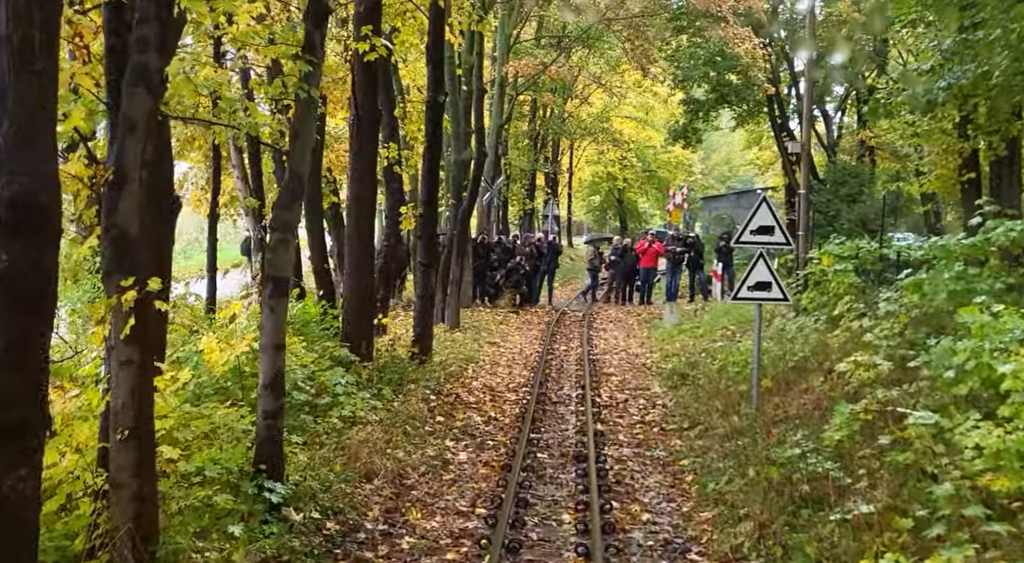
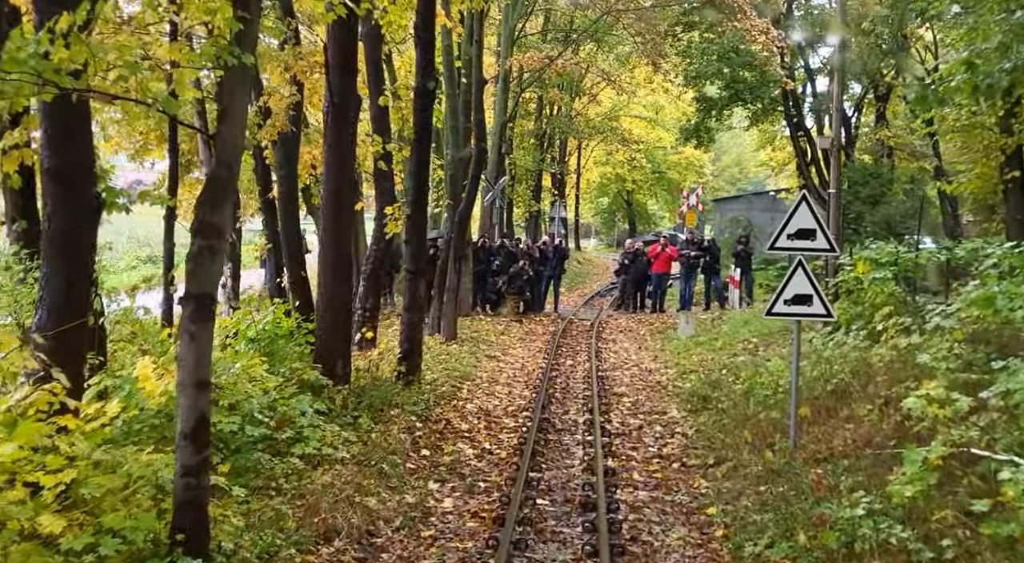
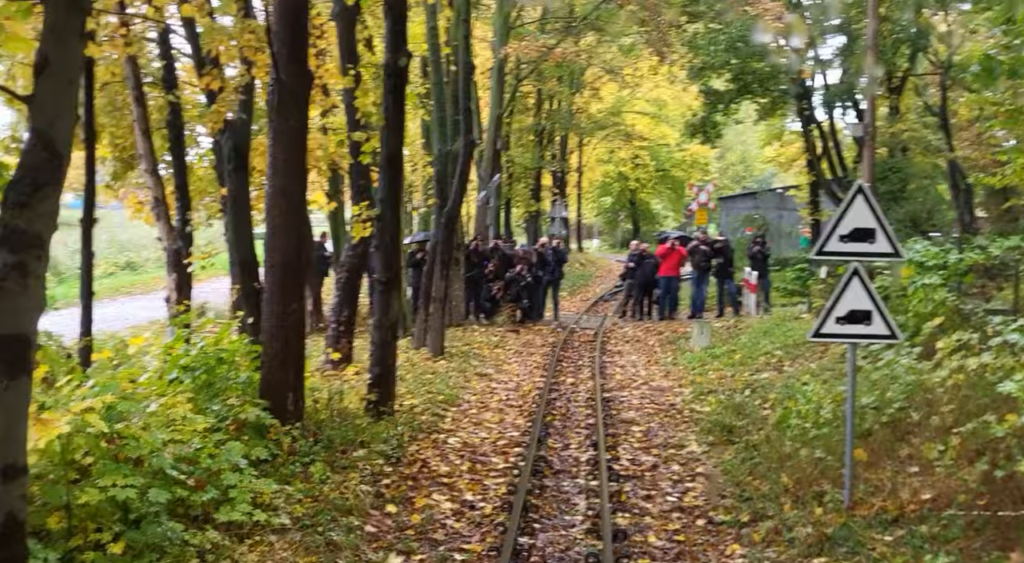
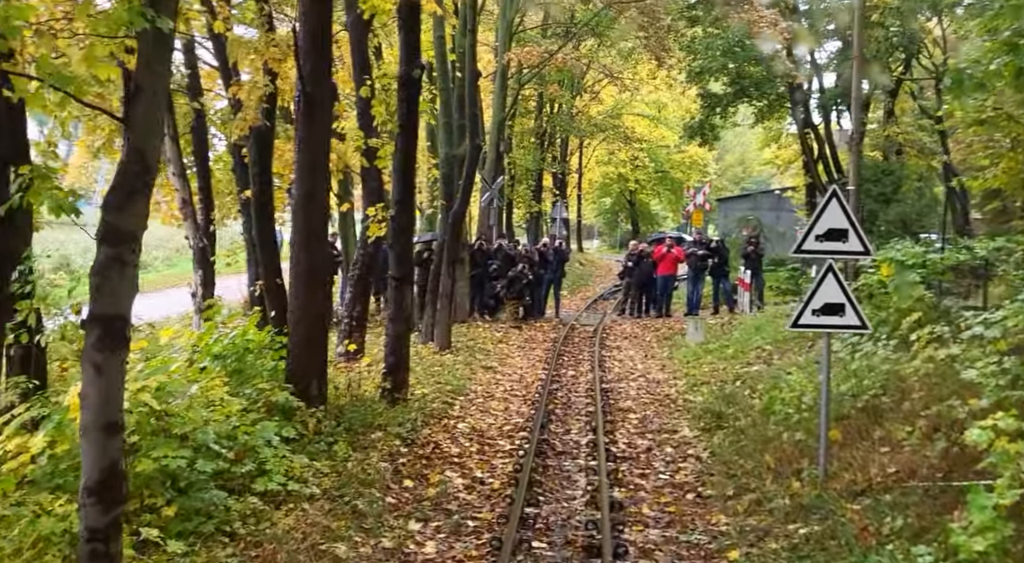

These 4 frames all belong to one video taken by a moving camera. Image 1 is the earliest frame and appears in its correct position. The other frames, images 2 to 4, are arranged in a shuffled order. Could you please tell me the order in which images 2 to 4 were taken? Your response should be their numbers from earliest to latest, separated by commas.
2, 4, 3
